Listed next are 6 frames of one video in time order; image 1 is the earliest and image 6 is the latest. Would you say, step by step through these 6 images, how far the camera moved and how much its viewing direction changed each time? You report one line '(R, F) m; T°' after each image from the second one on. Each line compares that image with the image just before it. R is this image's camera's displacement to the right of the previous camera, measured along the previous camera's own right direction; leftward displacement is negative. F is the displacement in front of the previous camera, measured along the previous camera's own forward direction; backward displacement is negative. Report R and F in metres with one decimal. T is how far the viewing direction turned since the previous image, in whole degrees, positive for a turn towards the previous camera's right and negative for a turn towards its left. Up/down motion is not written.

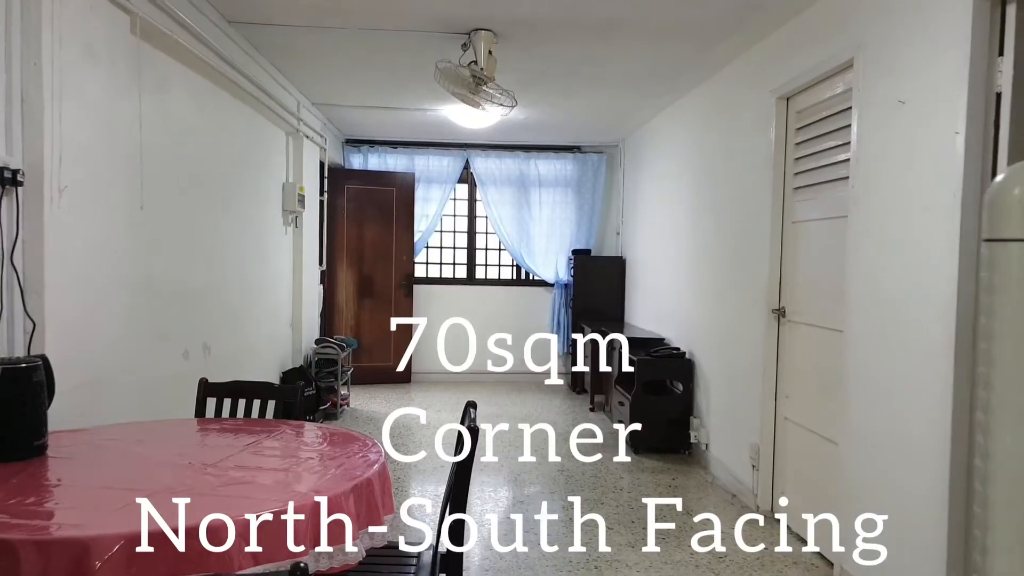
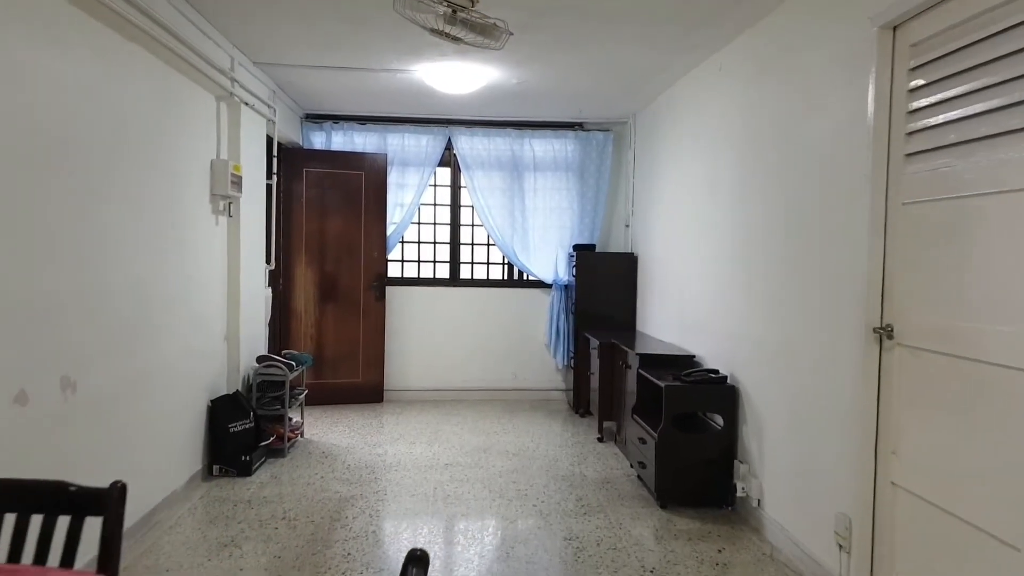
(0.0, +1.0) m; 0°
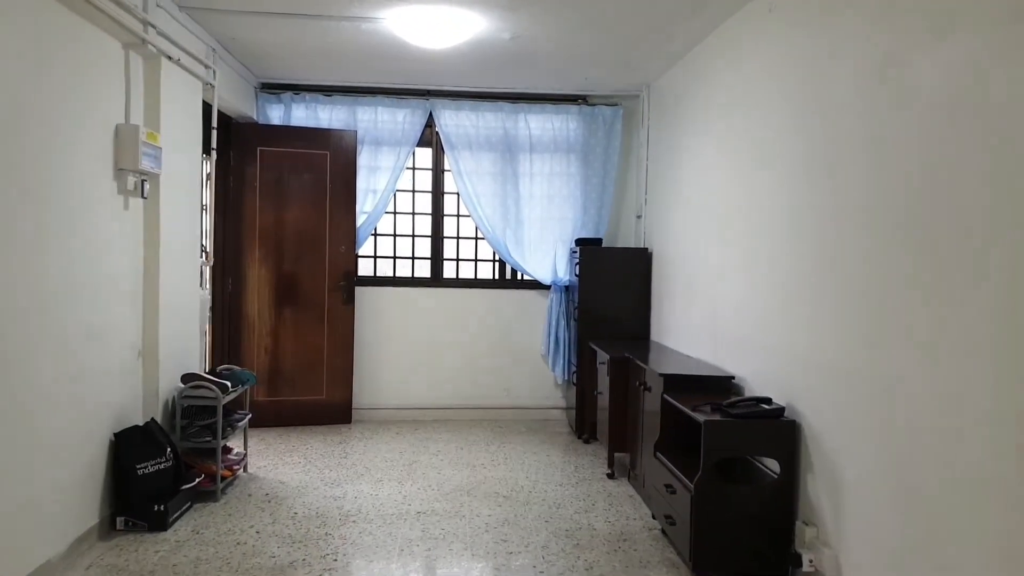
(0.0, +0.8) m; 0°
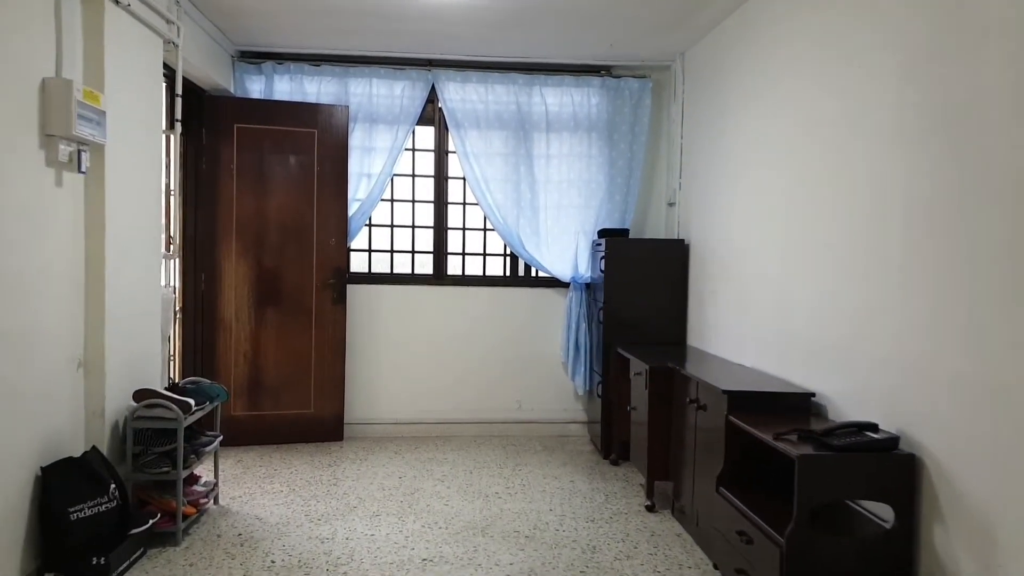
(-0.1, +0.6) m; 0°
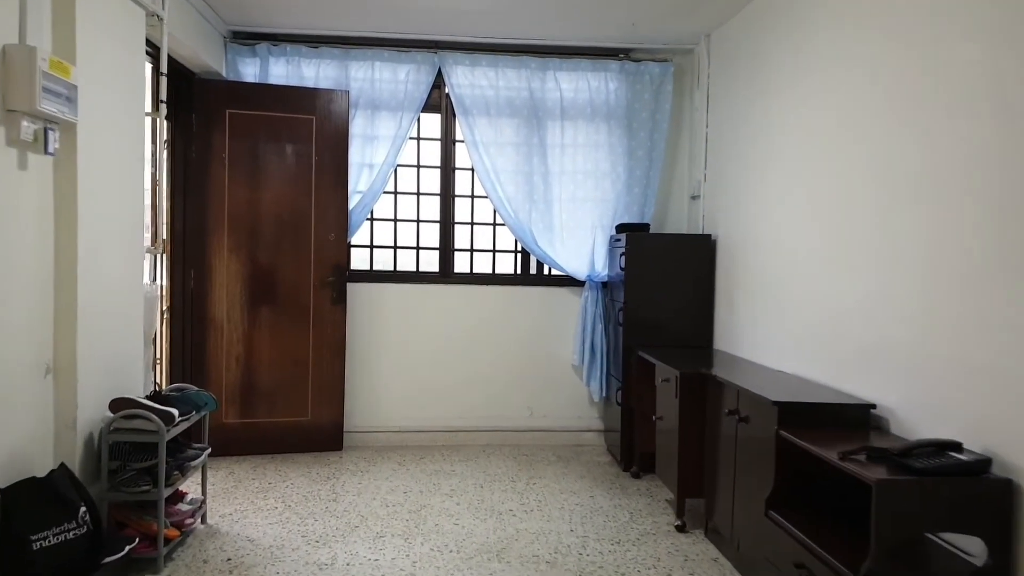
(0.0, +0.3) m; 0°
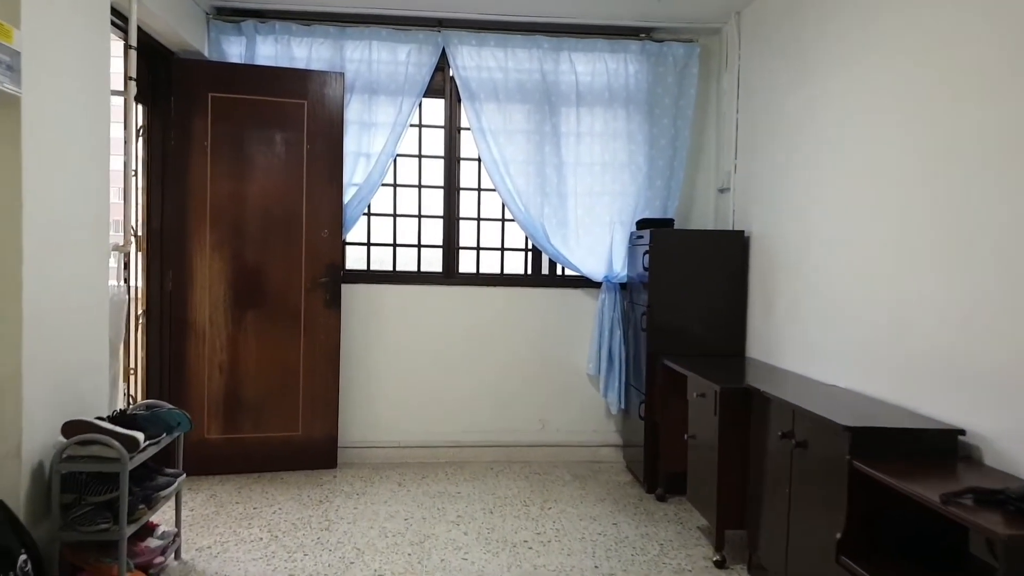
(0.0, +0.3) m; 0°
